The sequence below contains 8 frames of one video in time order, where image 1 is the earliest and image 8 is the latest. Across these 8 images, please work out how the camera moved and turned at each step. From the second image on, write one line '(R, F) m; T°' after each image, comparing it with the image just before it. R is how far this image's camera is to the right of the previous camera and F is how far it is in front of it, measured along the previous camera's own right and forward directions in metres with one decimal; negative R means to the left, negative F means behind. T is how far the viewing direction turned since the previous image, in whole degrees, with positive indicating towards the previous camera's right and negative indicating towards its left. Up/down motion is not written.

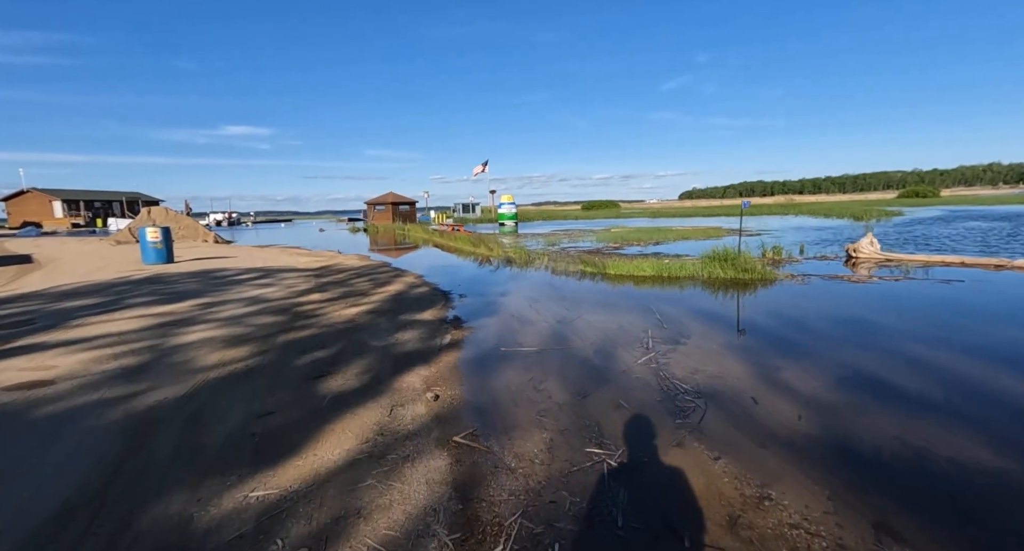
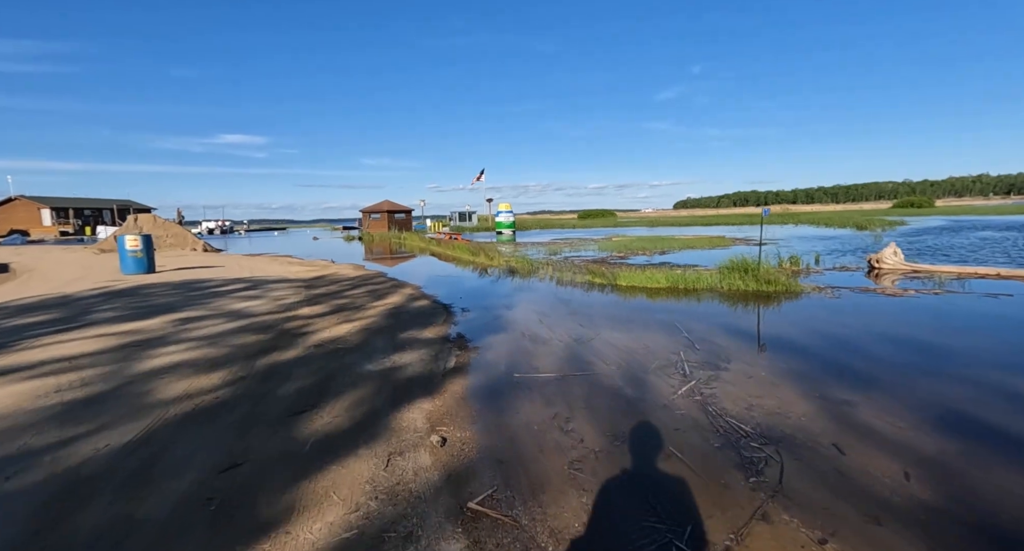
(-0.3, +0.8) m; +1°
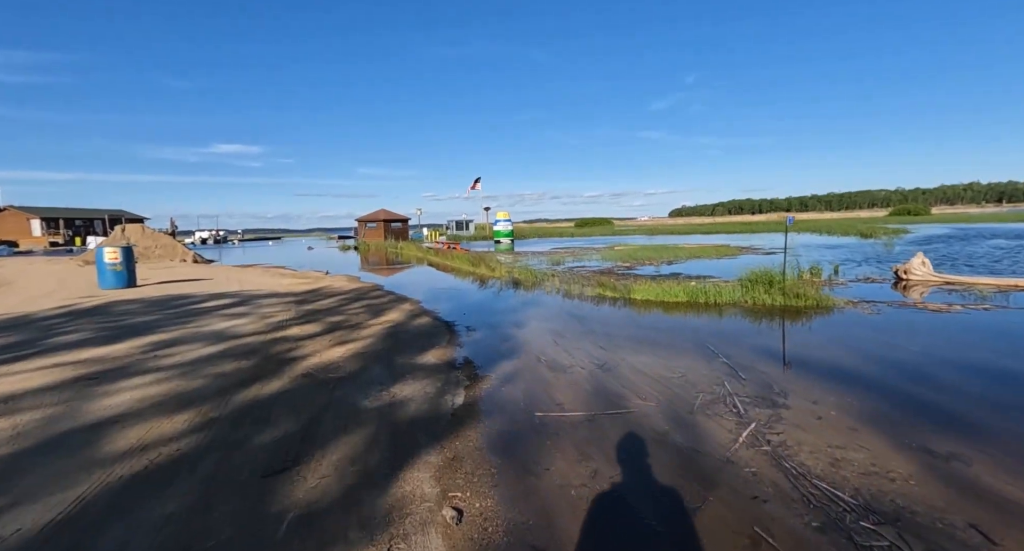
(-0.3, +0.8) m; 0°
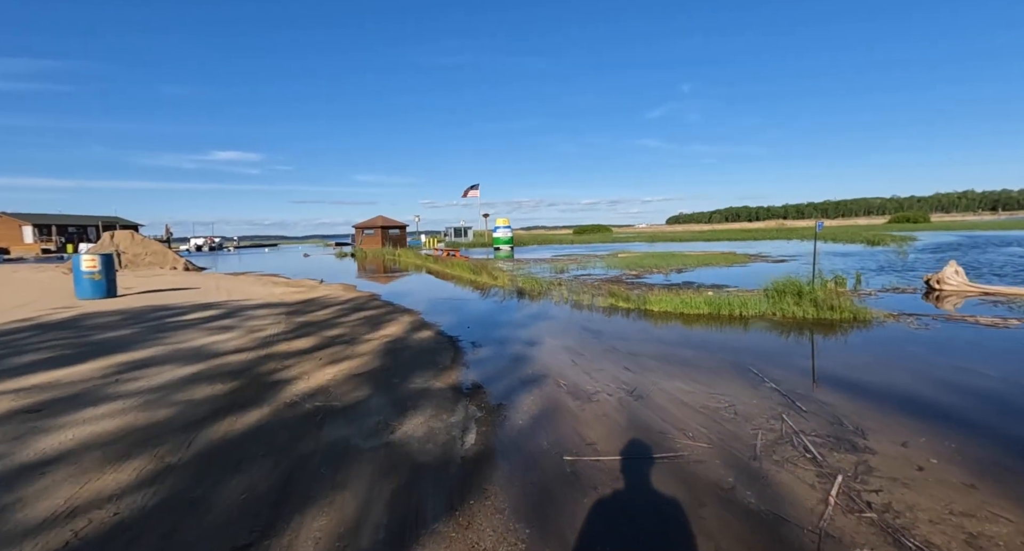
(-0.2, +0.8) m; 0°
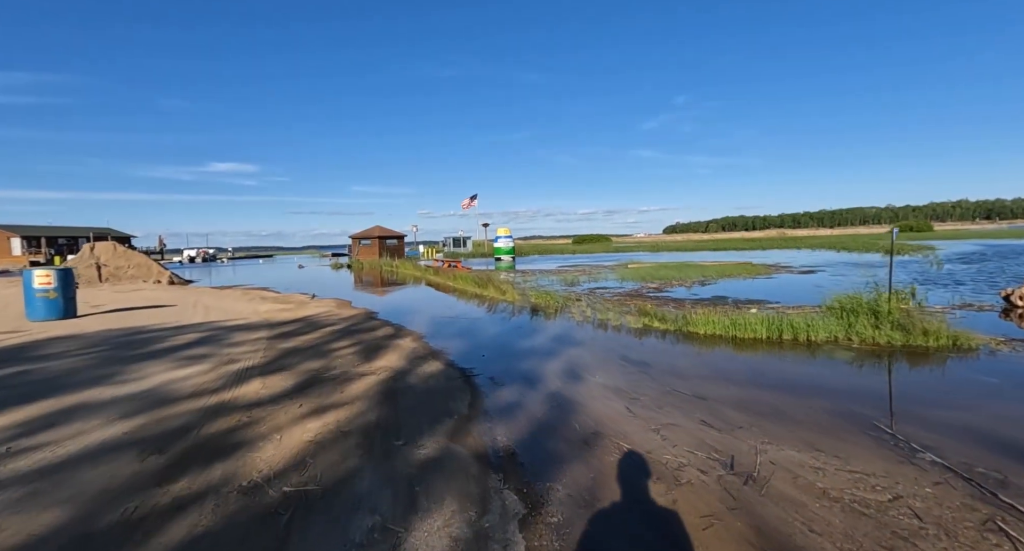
(-0.5, +1.6) m; 0°
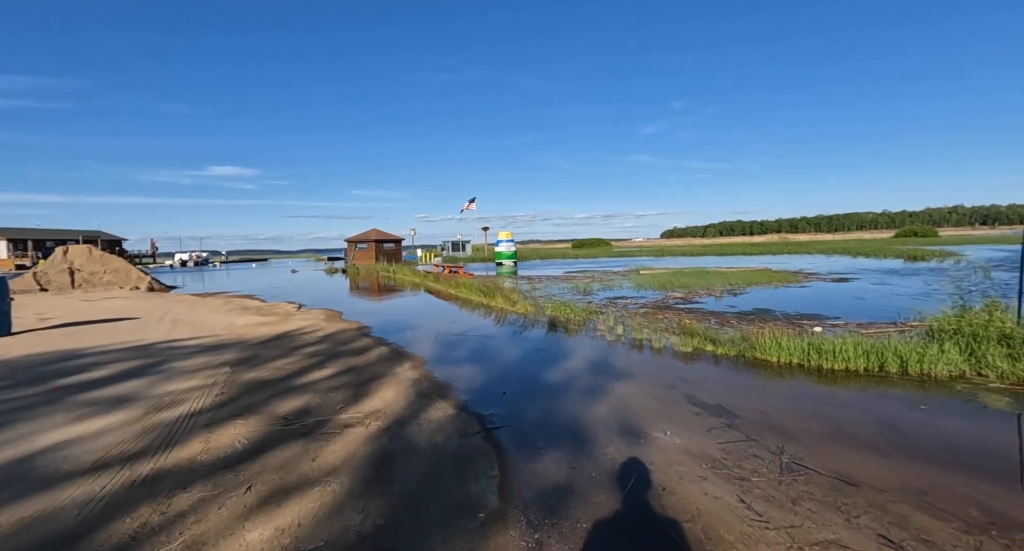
(-0.5, +1.8) m; 0°
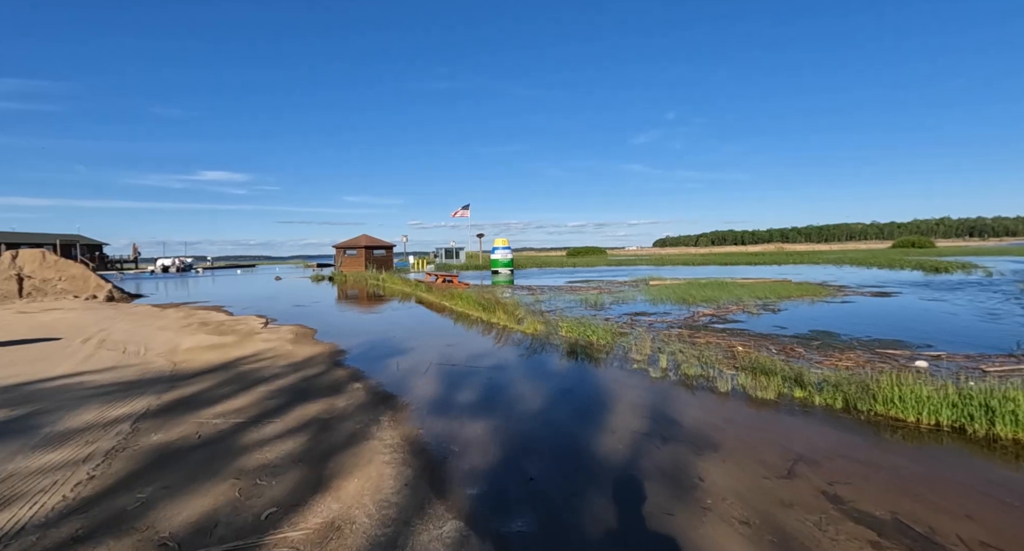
(-0.4, +2.3) m; +1°
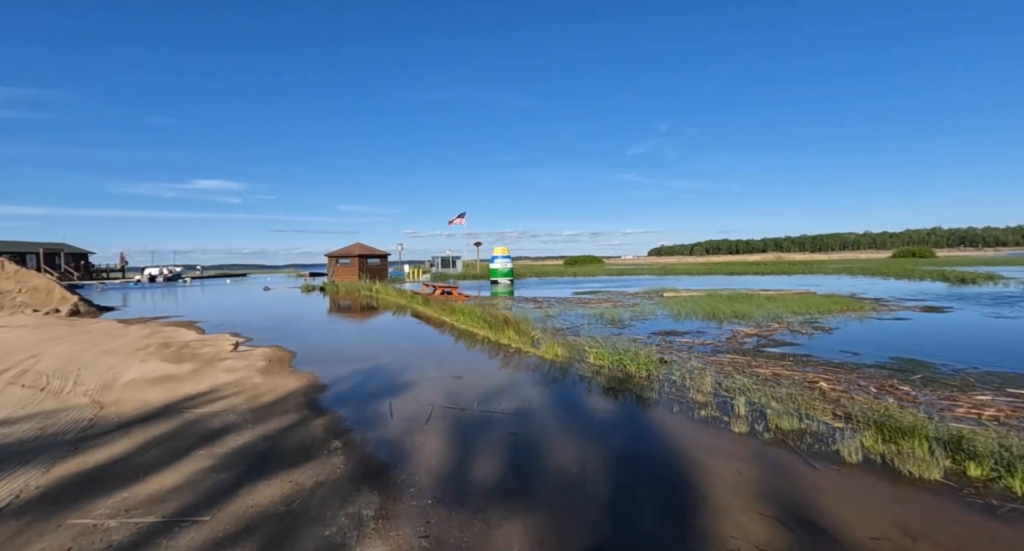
(-0.5, +1.9) m; +1°
